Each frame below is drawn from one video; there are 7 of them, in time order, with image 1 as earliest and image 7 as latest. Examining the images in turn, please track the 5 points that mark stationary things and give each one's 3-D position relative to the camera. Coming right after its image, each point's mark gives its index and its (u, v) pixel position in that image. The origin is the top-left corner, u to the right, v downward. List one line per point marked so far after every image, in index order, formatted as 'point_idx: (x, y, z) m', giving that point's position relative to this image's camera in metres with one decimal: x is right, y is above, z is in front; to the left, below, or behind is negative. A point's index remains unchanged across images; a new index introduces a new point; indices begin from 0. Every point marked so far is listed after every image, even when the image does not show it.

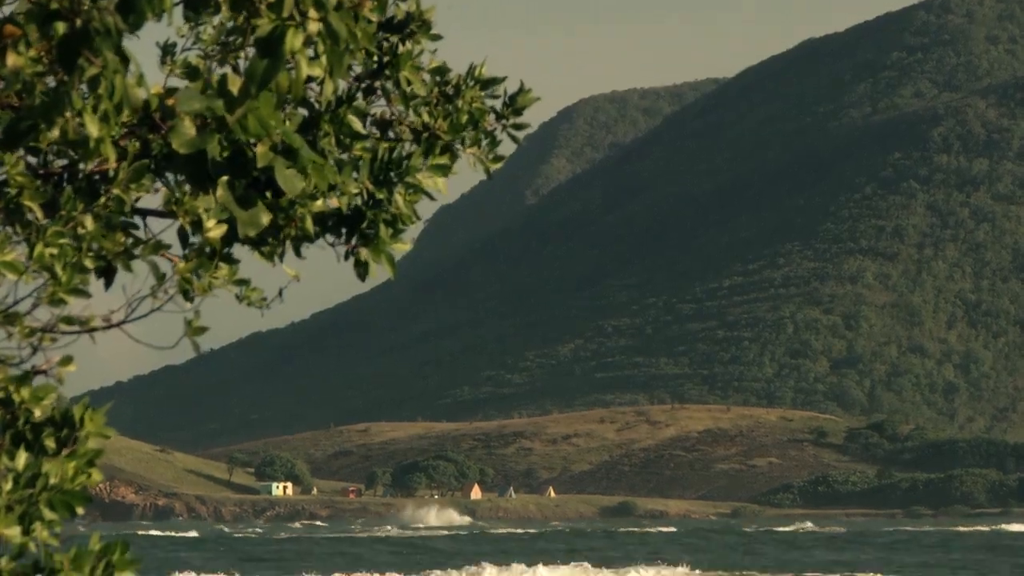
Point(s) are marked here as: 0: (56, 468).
0: (-2.0, -0.8, +15.1) m
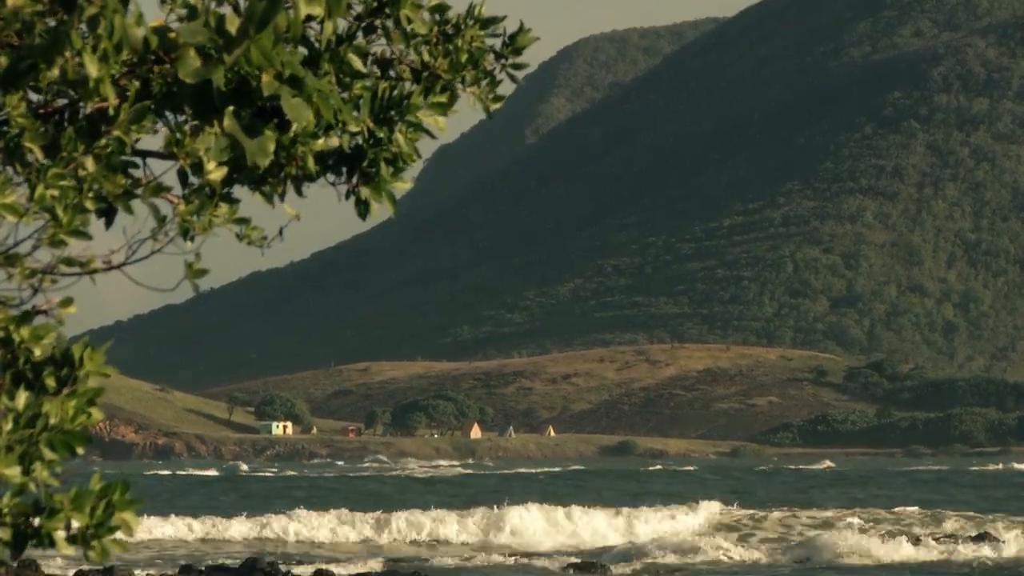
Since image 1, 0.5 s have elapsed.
0: (-2.0, -0.6, +15.1) m
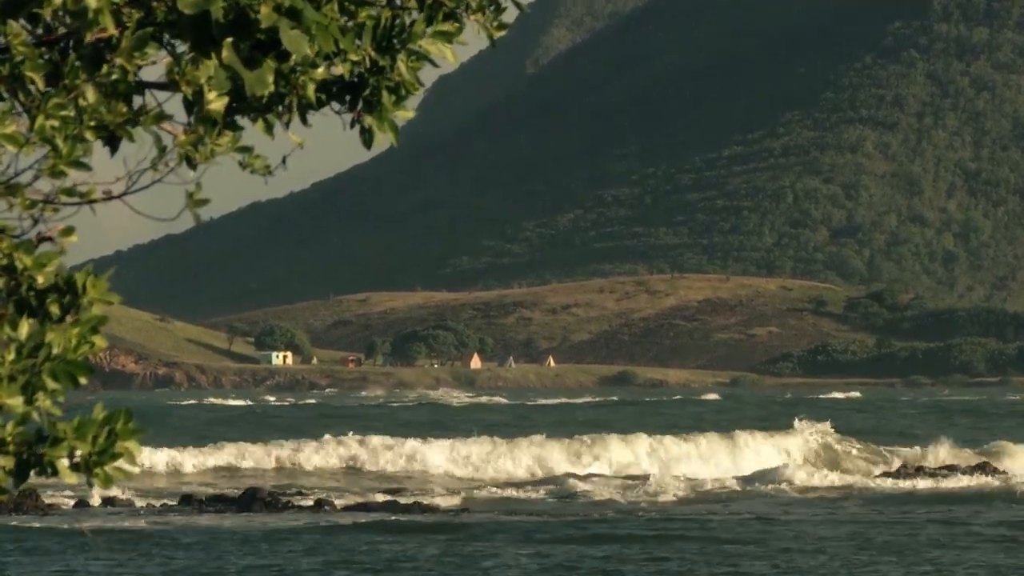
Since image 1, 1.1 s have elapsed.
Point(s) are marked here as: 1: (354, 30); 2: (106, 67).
0: (-2.0, -0.2, +15.2) m
1: (-0.8, +1.3, +17.4) m
2: (-2.0, +1.1, +16.7) m
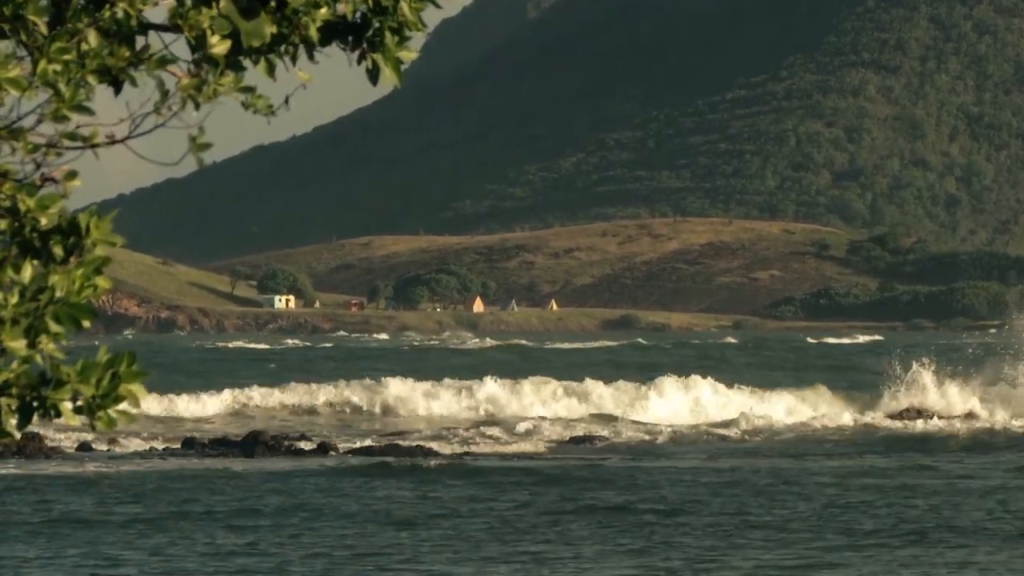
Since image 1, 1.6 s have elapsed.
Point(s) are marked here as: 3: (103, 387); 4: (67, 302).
0: (-2.0, 0.0, +15.2) m
1: (-0.8, +1.6, +17.4) m
2: (-2.0, +1.3, +16.6) m
3: (-1.4, -0.4, +12.0) m
4: (-1.5, -0.1, +11.9) m
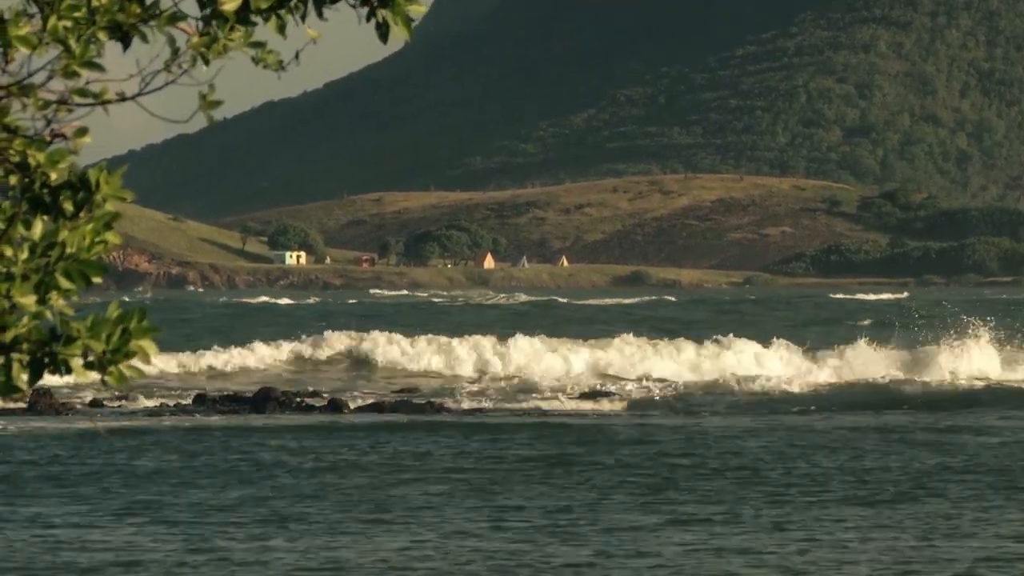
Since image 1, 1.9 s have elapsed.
0: (-2.1, 0.0, +17.6) m
1: (-0.9, +1.6, +19.8) m
2: (-2.1, +1.3, +19.0) m
3: (-1.6, -0.4, +14.4) m
4: (-1.7, -0.1, +14.3) m
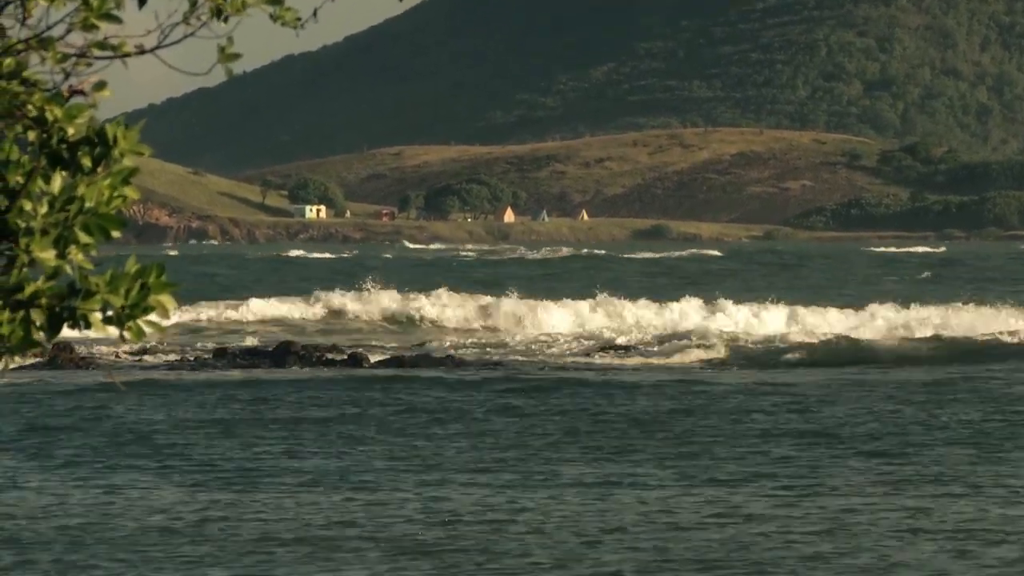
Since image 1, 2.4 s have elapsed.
0: (-2.2, -0.3, +17.3) m
1: (-0.9, +1.3, +19.4) m
2: (-2.1, +1.0, +18.7) m
3: (-1.6, -0.8, +14.1) m
4: (-1.7, -0.5, +14.0) m
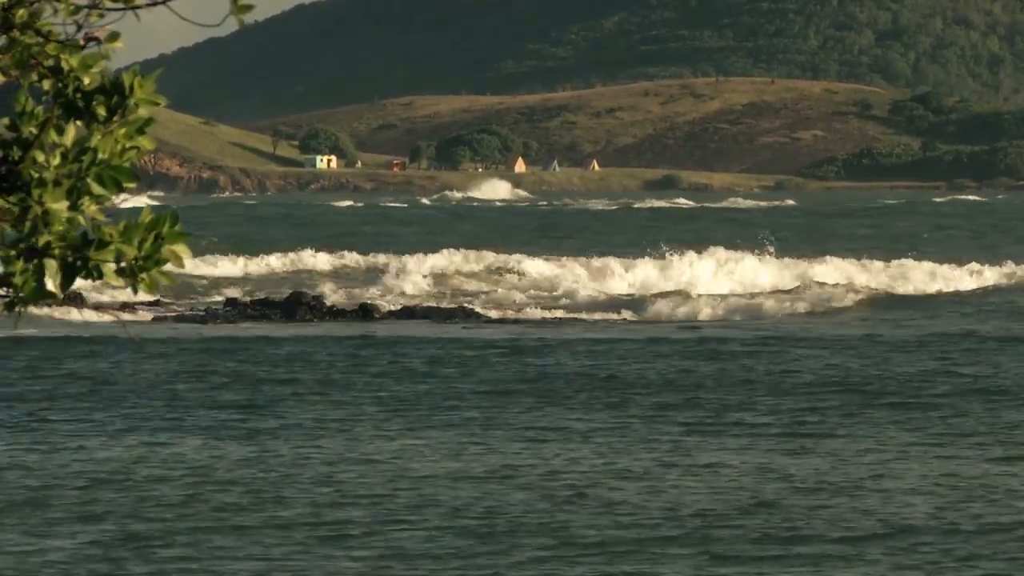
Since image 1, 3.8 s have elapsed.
0: (-1.6, -0.4, +18.3) m
1: (-0.4, +1.3, +20.4) m
2: (-1.6, +1.0, +19.7) m
3: (-1.1, -0.9, +15.1) m
4: (-1.2, -0.6, +15.0) m
